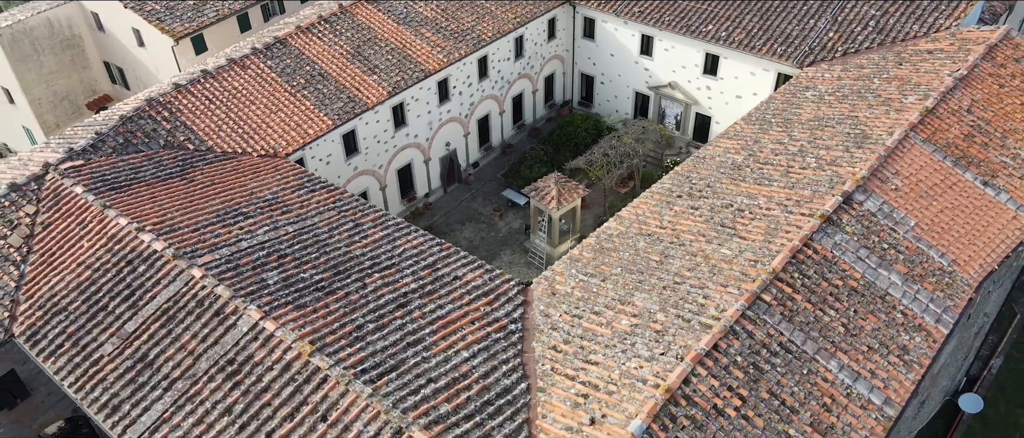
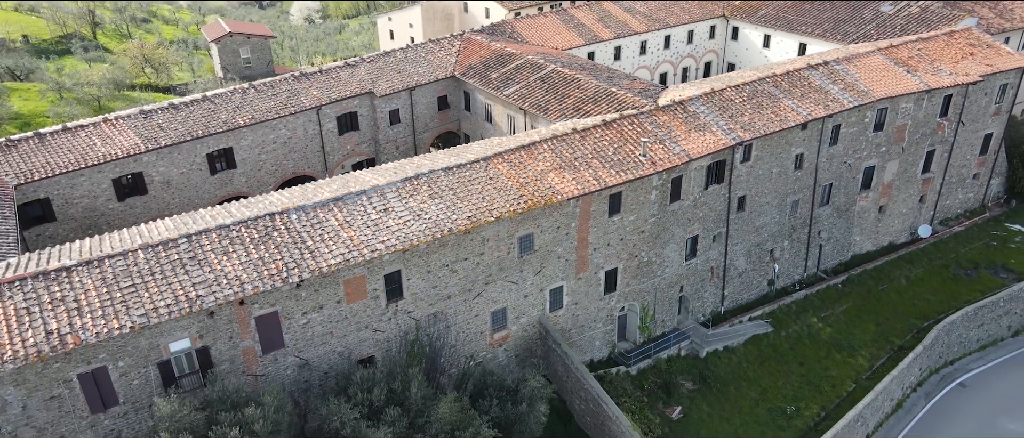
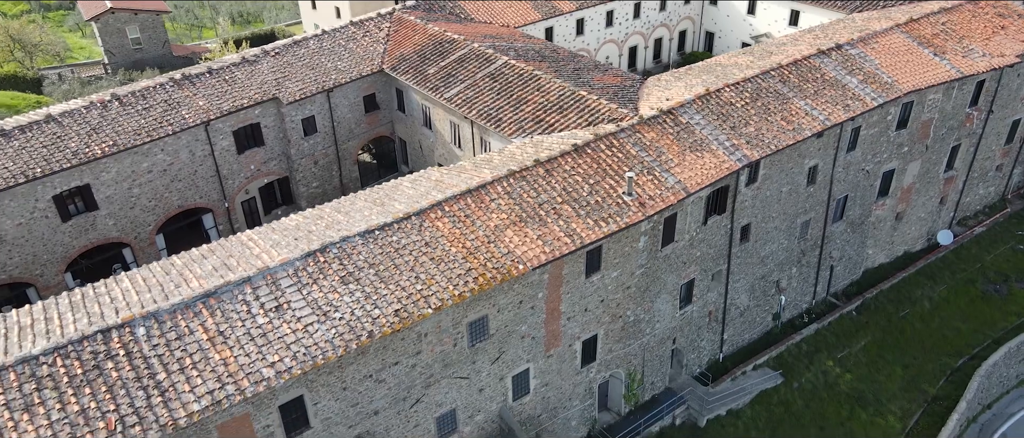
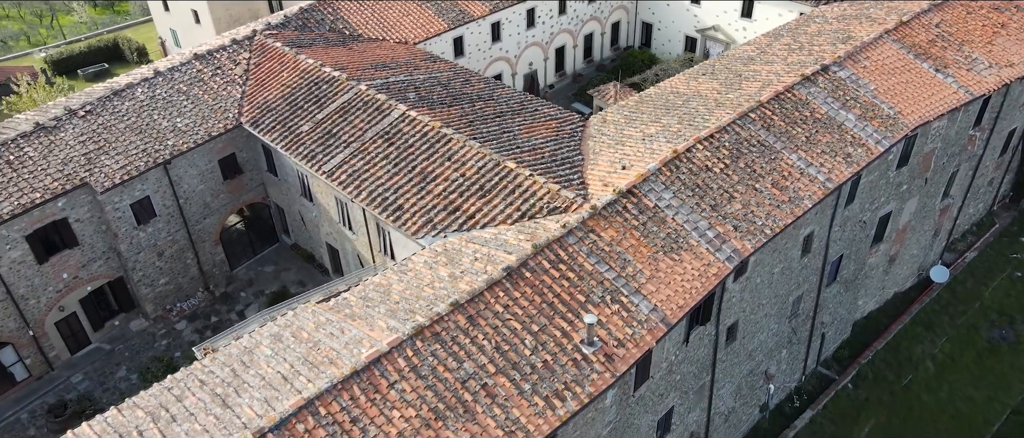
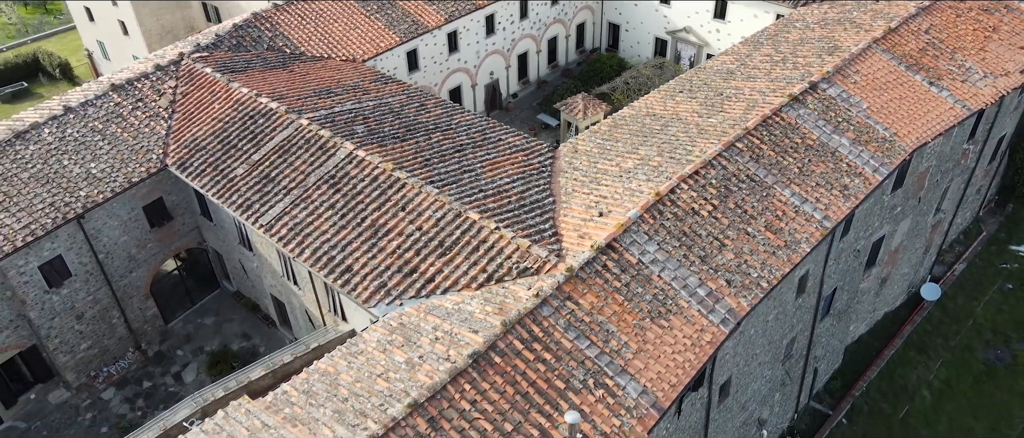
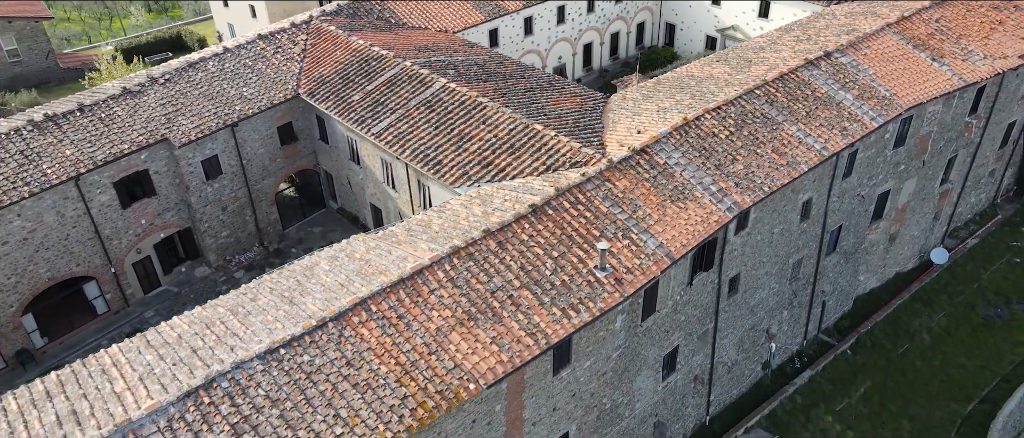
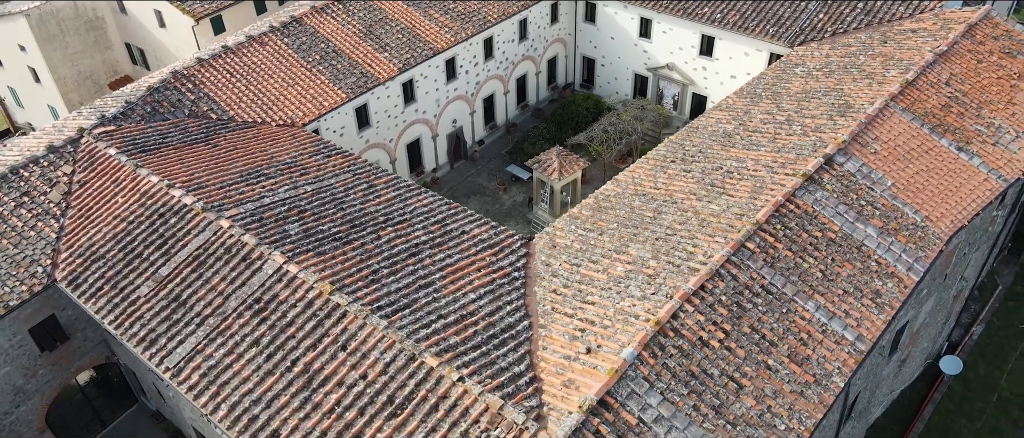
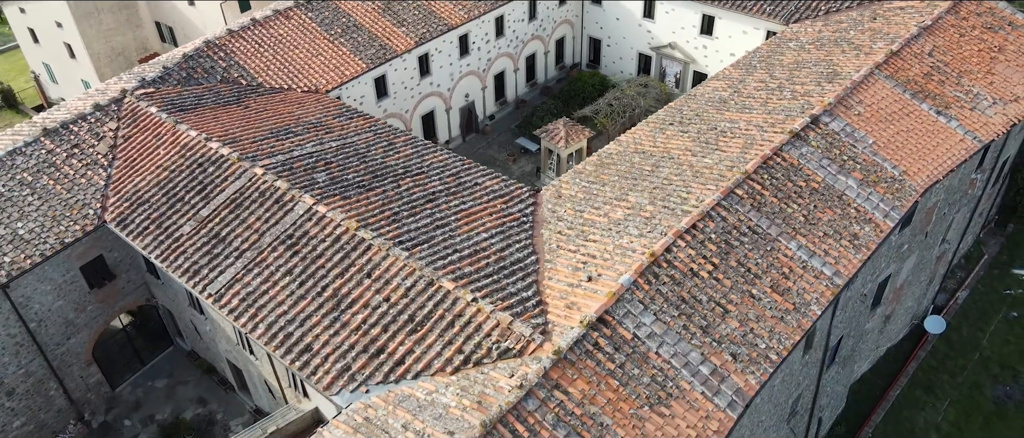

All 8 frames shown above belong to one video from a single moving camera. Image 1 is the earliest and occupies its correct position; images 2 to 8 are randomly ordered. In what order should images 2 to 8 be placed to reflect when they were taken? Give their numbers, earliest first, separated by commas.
7, 8, 5, 4, 6, 3, 2
